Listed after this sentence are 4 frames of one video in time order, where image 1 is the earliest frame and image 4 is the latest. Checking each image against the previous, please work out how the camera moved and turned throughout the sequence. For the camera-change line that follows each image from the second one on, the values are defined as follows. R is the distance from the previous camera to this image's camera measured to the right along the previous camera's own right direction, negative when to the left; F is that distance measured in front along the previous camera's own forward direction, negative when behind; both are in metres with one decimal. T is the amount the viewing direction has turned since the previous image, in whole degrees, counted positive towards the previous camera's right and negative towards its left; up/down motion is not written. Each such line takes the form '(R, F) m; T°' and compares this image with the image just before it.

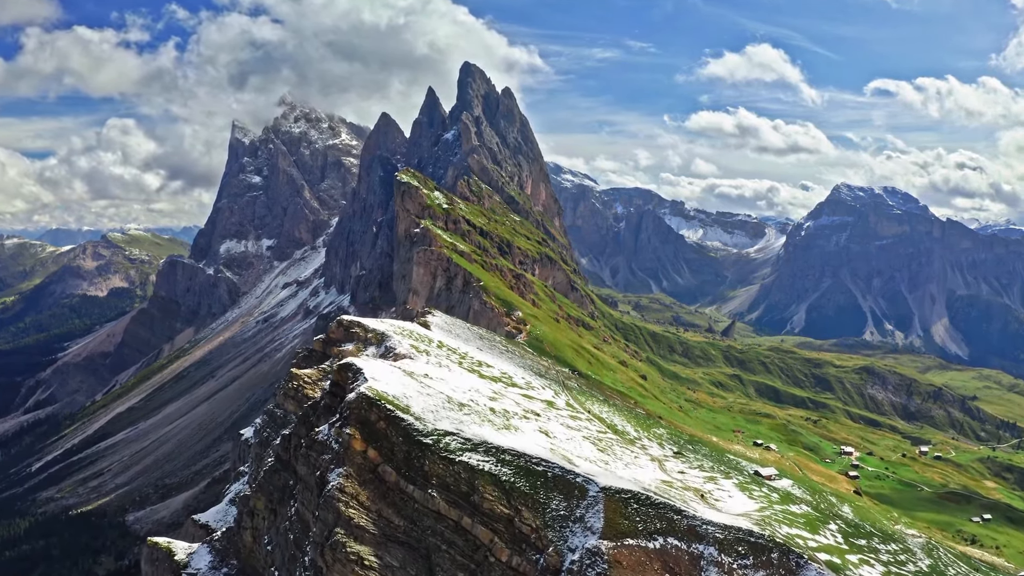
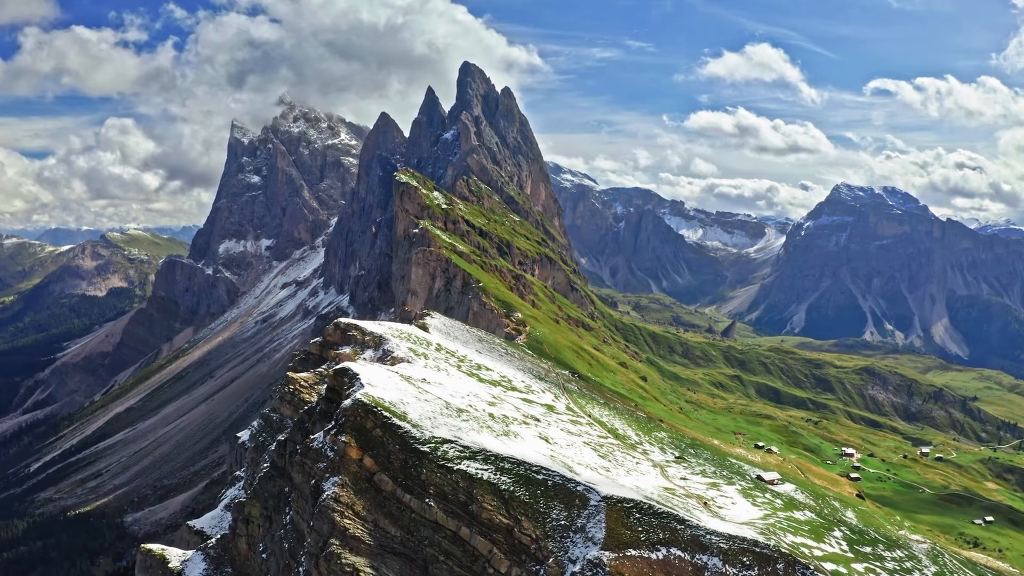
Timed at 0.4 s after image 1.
(0.0, +1.3) m; 0°
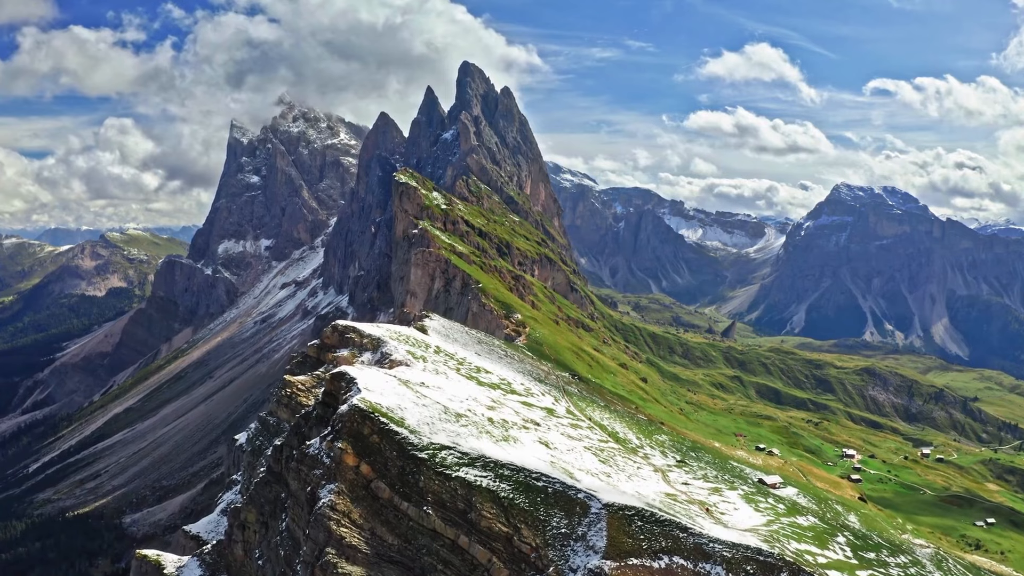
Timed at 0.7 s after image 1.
(0.0, +1.0) m; 0°
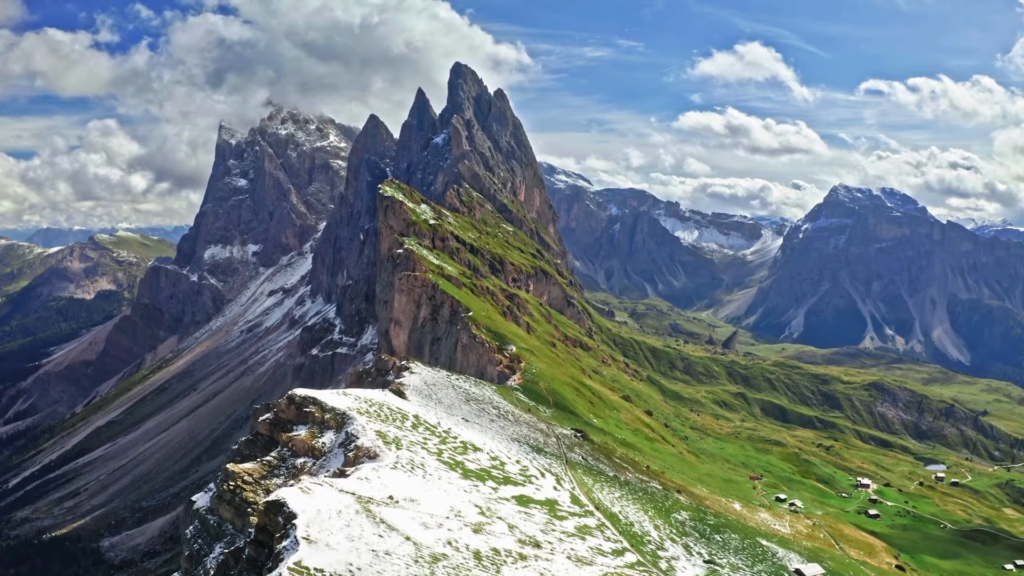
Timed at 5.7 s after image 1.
(+0.1, +16.0) m; +1°
